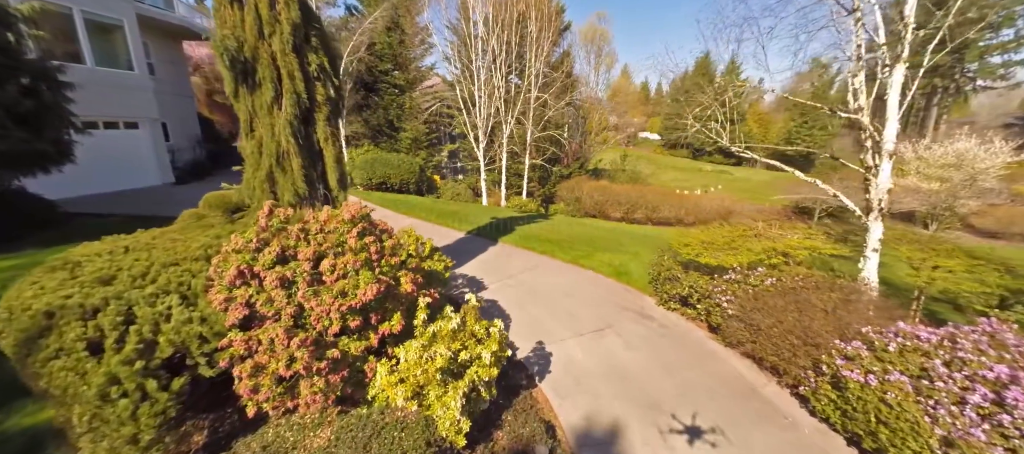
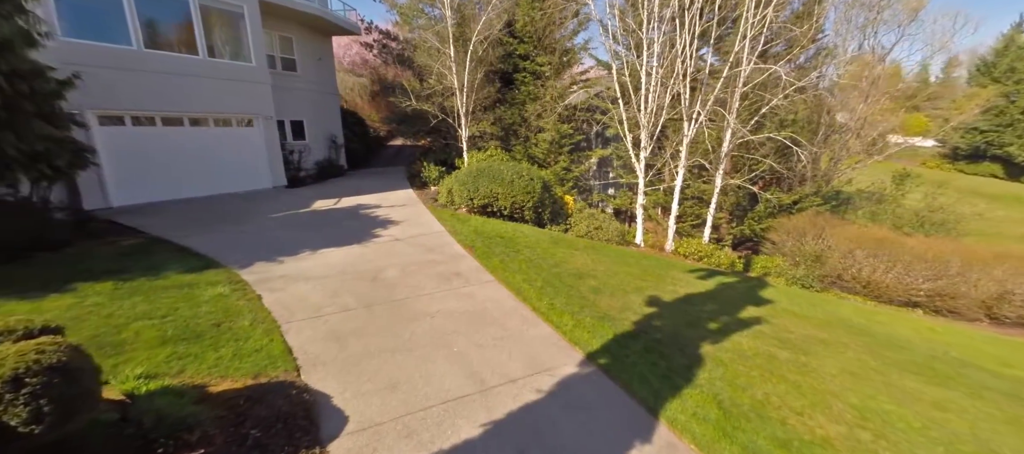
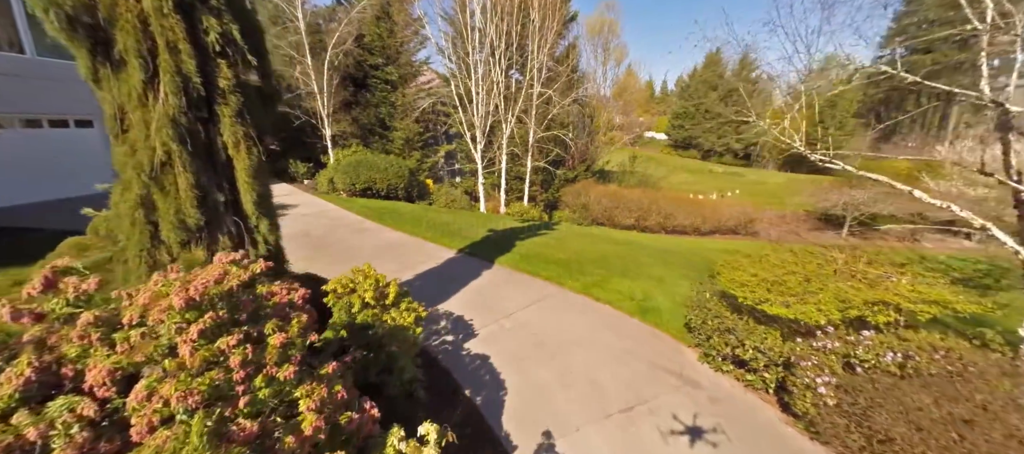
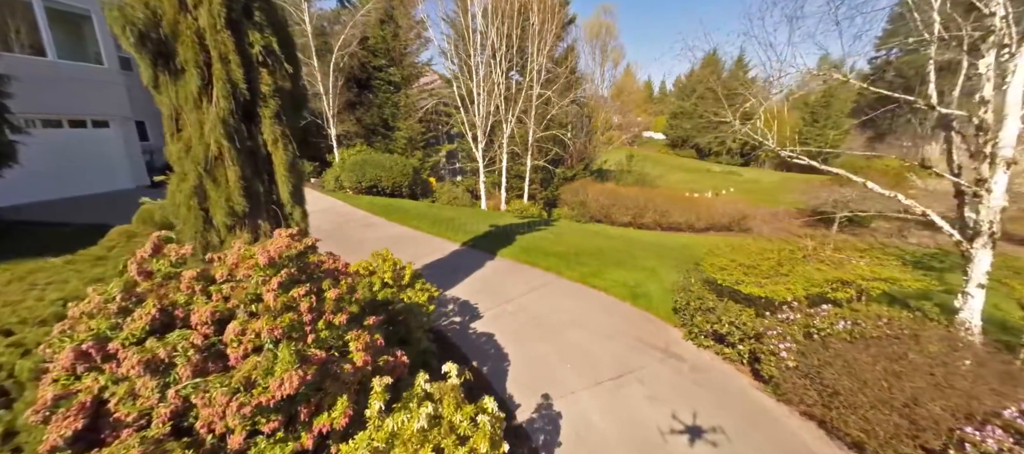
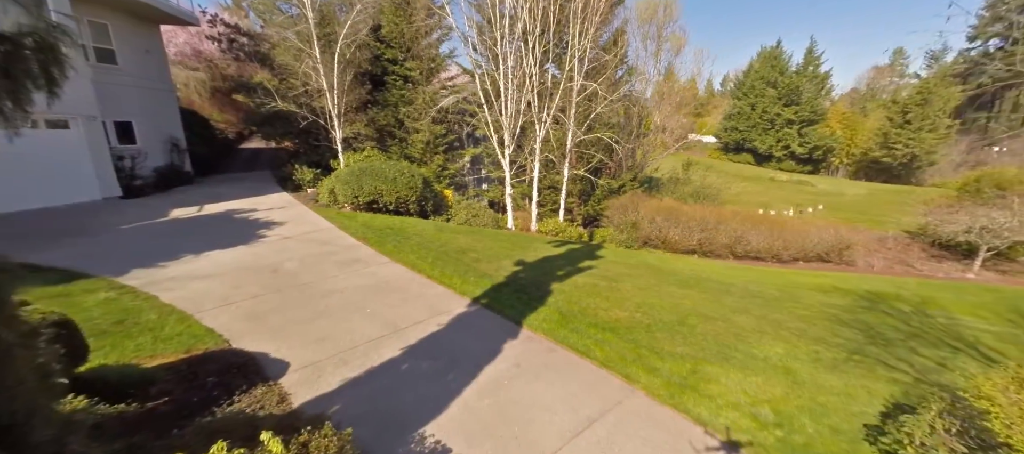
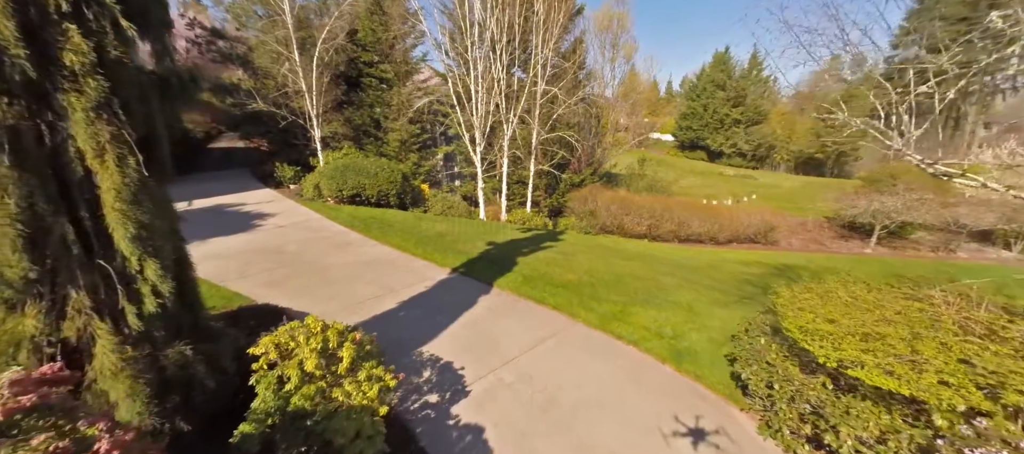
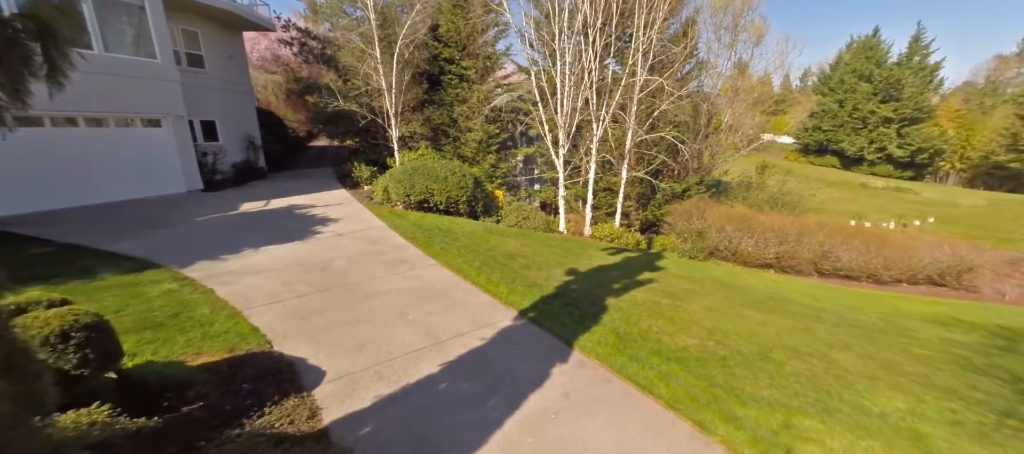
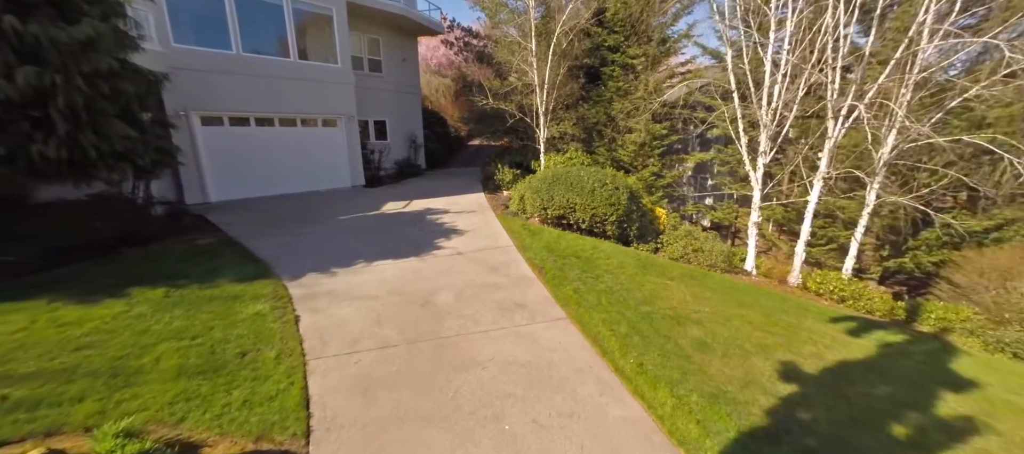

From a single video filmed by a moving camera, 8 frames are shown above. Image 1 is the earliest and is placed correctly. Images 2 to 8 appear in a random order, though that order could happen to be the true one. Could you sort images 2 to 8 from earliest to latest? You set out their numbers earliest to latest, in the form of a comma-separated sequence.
4, 3, 6, 5, 7, 2, 8
